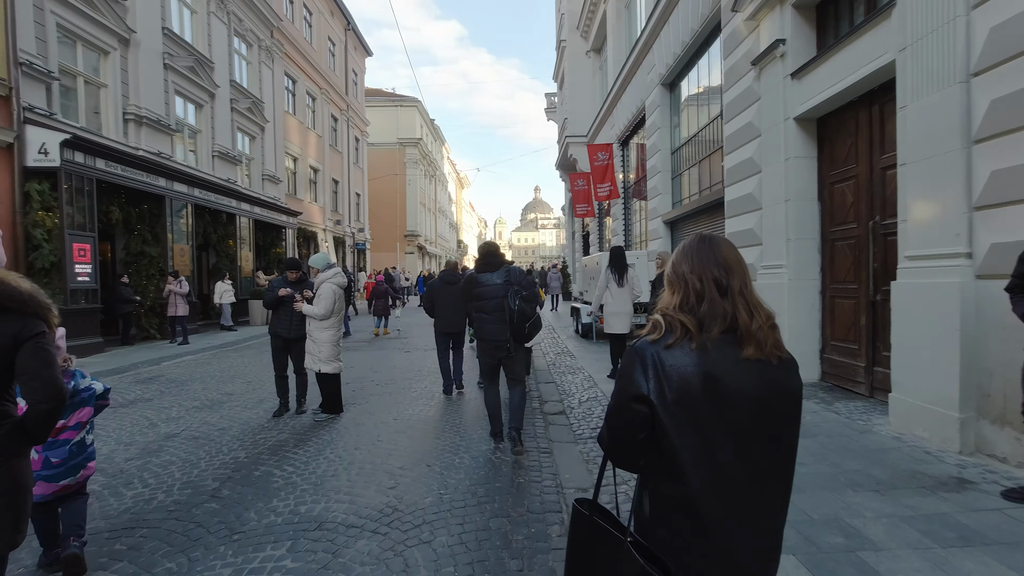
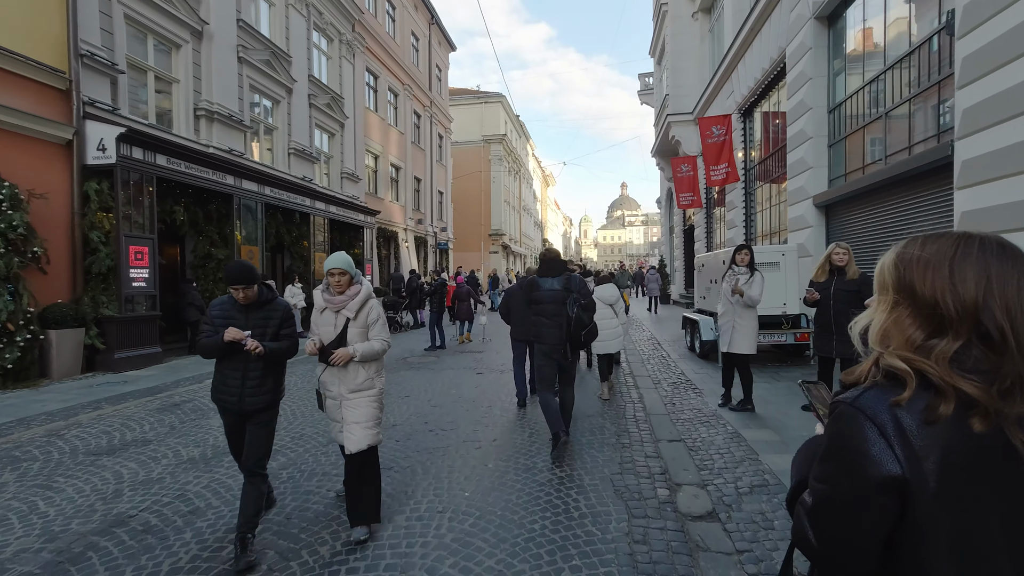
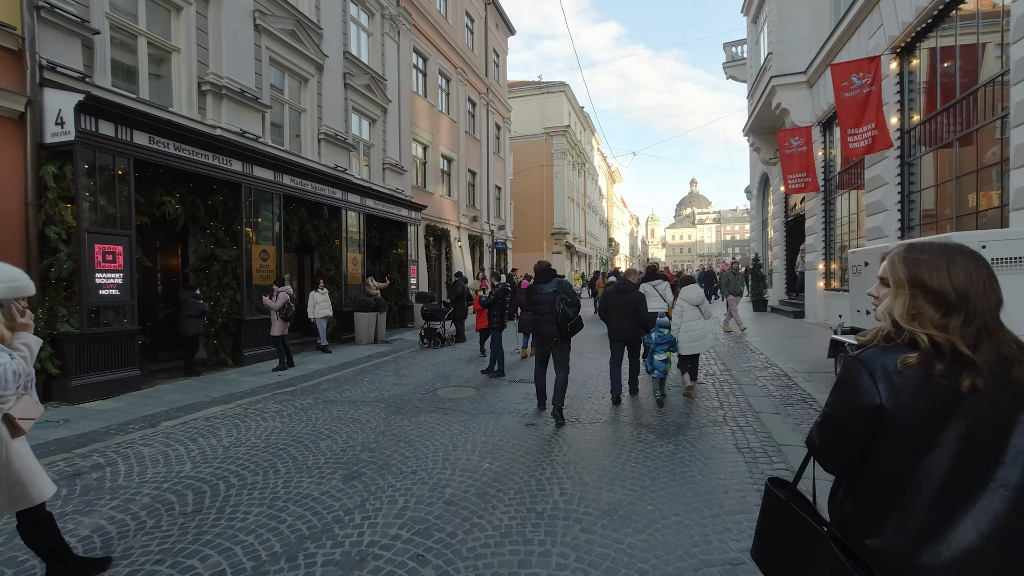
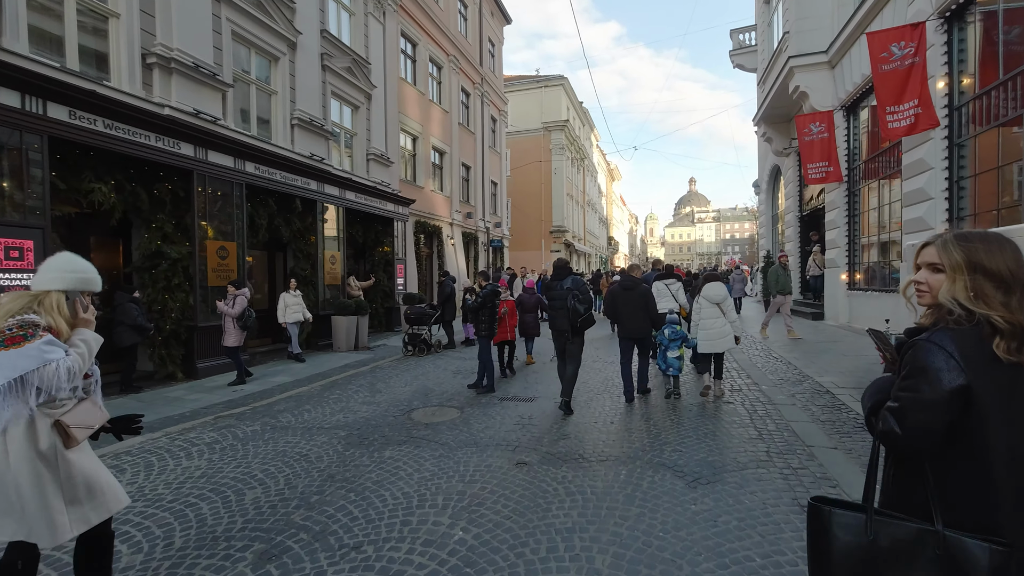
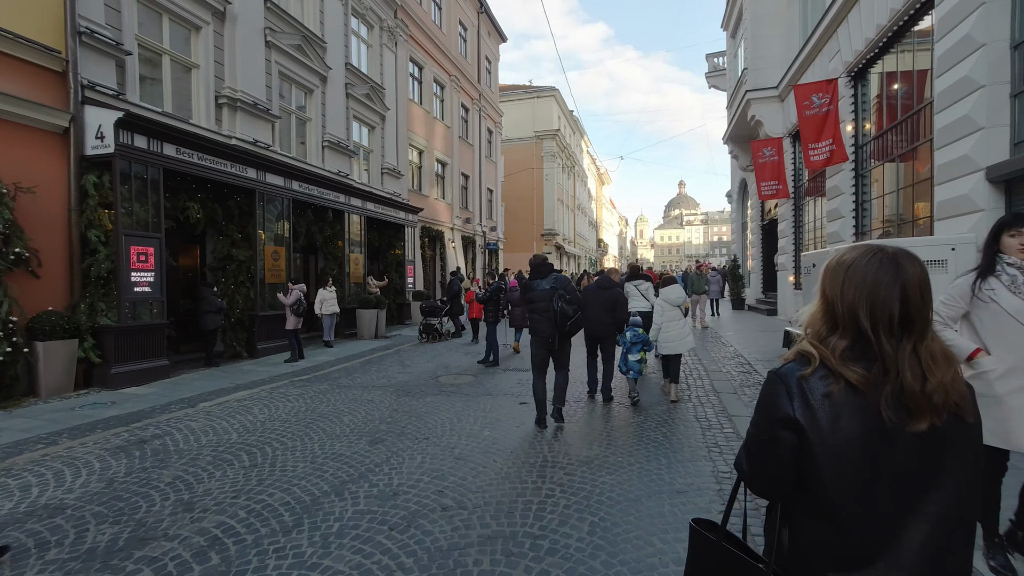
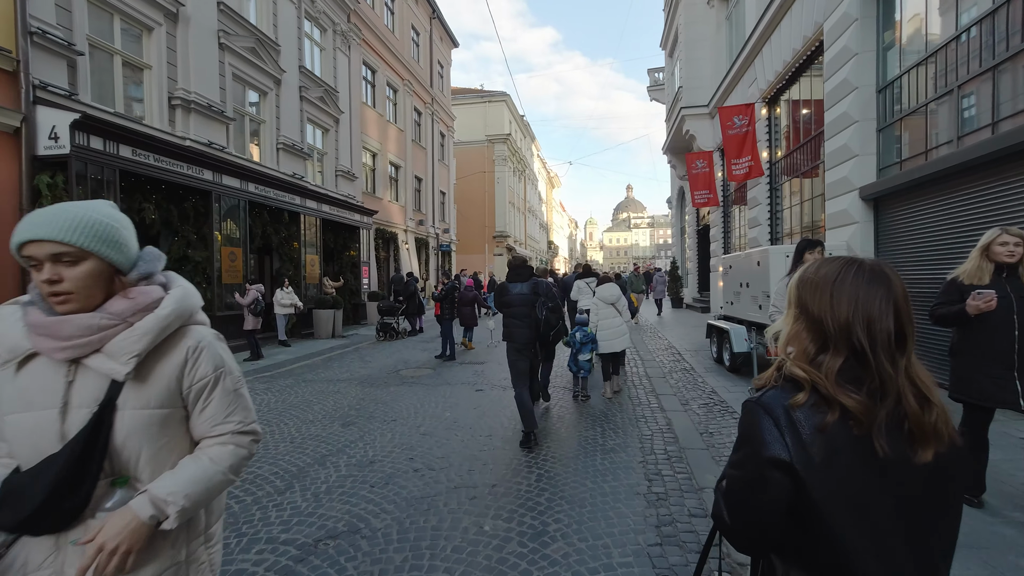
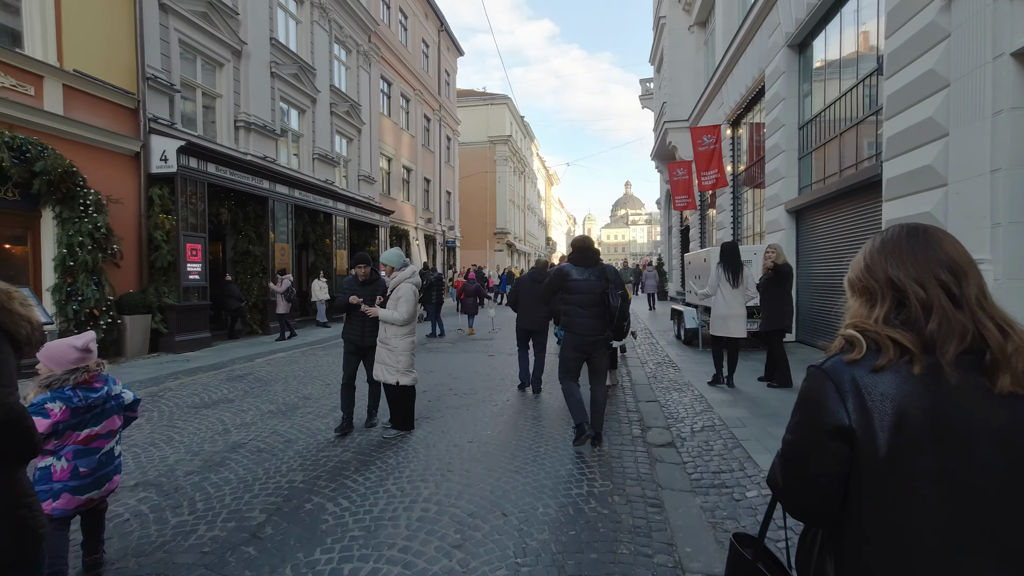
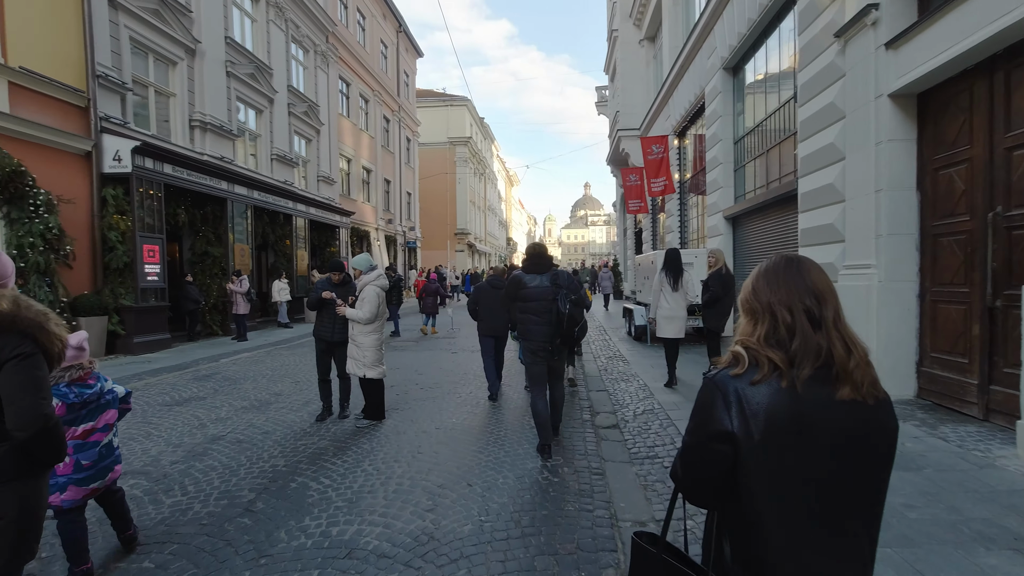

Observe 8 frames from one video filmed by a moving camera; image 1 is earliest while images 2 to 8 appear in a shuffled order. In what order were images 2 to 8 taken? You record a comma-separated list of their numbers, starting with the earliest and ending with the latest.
8, 7, 2, 6, 5, 3, 4
